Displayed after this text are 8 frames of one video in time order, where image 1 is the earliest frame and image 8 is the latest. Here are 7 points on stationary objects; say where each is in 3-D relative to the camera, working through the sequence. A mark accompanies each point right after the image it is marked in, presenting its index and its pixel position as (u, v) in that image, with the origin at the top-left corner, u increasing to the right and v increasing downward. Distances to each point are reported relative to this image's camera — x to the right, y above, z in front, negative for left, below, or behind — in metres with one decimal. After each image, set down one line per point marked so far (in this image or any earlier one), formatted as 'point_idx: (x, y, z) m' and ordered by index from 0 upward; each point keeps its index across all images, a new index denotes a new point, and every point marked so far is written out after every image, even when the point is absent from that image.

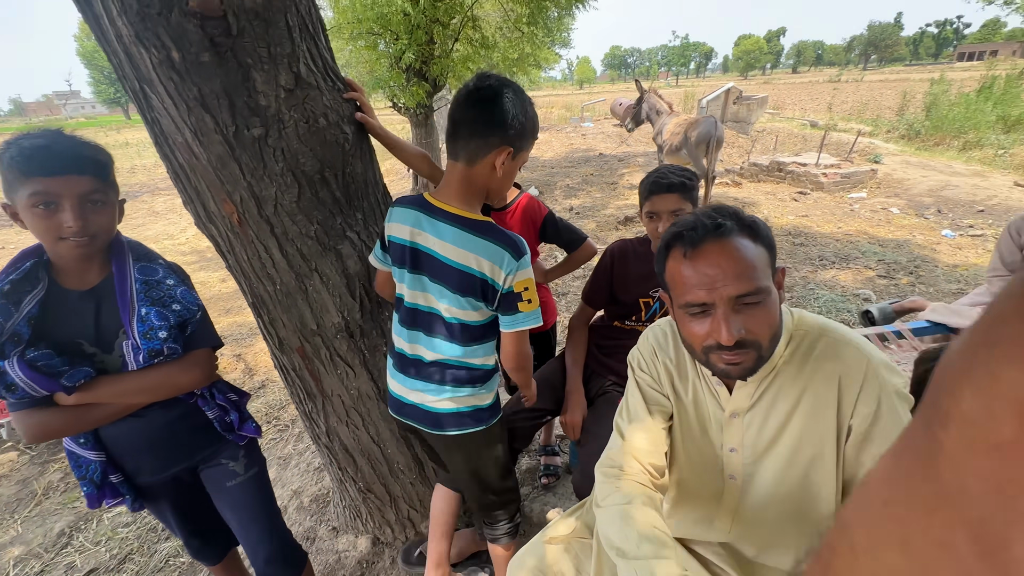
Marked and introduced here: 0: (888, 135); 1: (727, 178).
0: (+10.3, +4.0, +12.8) m
1: (+4.6, +2.3, +9.9) m
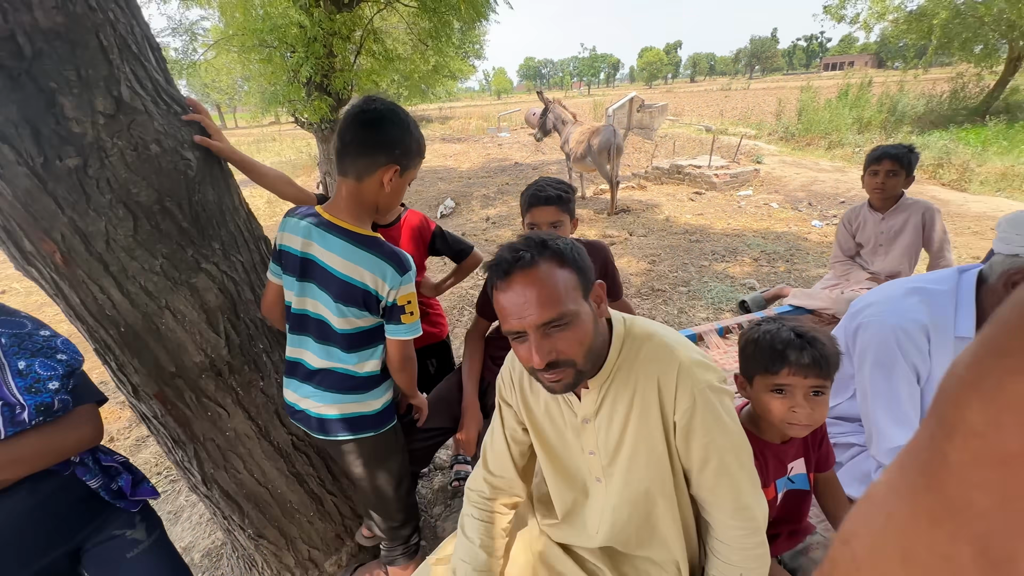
0: (+7.9, +4.4, +14.2) m
1: (+2.7, +2.3, +10.5) m
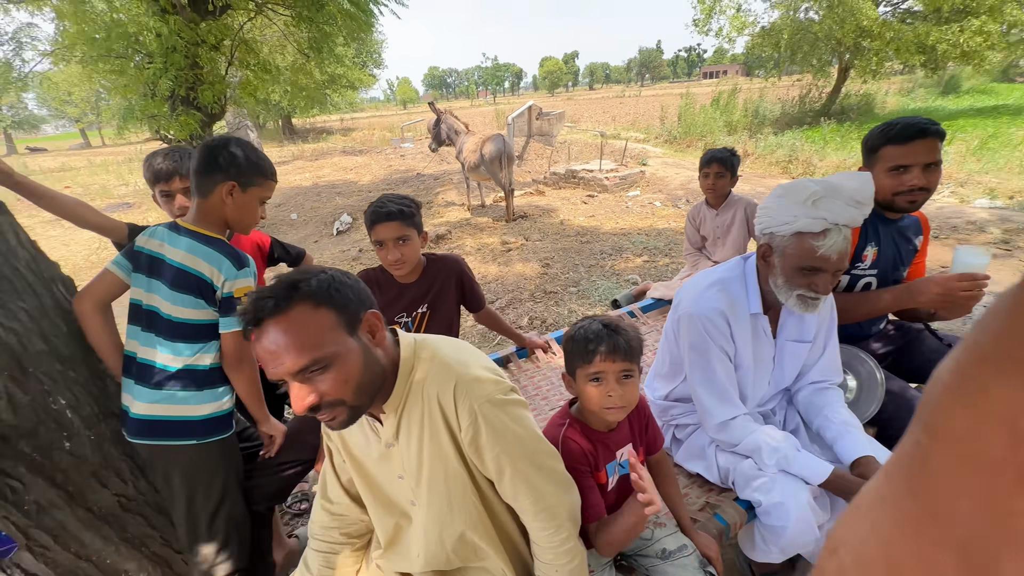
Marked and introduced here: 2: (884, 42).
0: (+4.7, +4.7, +15.4) m
1: (+0.5, +2.3, +10.8) m
2: (+9.6, +6.3, +12.3) m
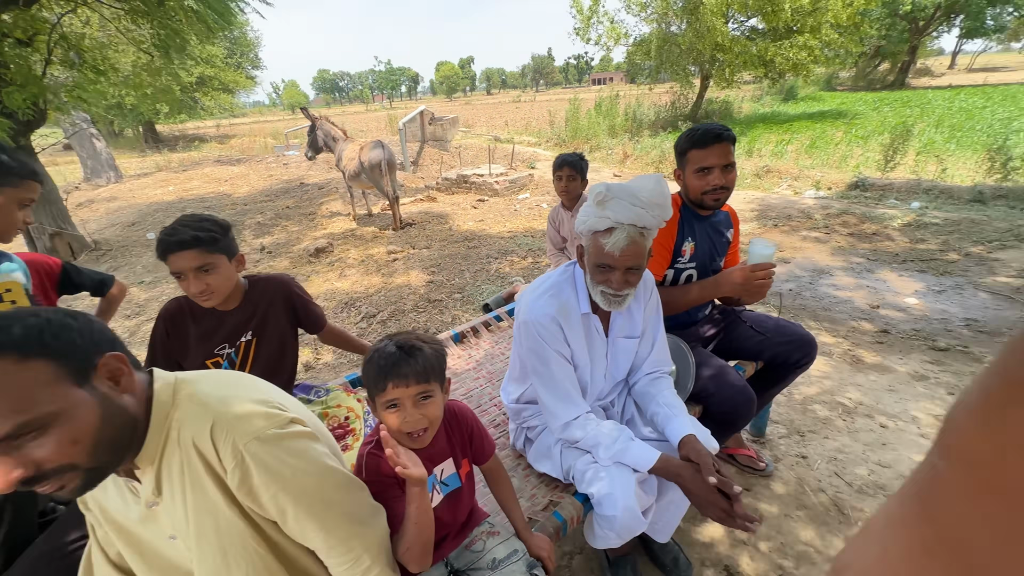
0: (+1.2, +4.7, +15.9) m
1: (-1.9, +2.1, +10.7) m
2: (+6.4, +6.7, +13.8) m
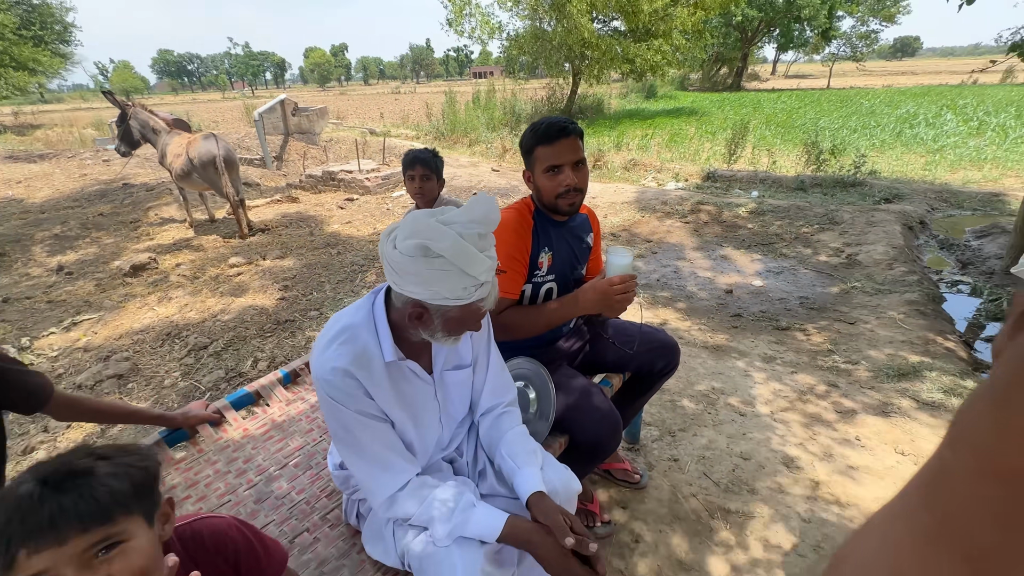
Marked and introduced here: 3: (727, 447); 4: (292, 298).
0: (-2.8, +4.8, +15.4) m
1: (-4.5, +1.9, +9.6) m
2: (+2.6, +7.0, +14.4) m
3: (+1.2, -0.9, +2.8) m
4: (-2.1, -0.1, +4.7) m
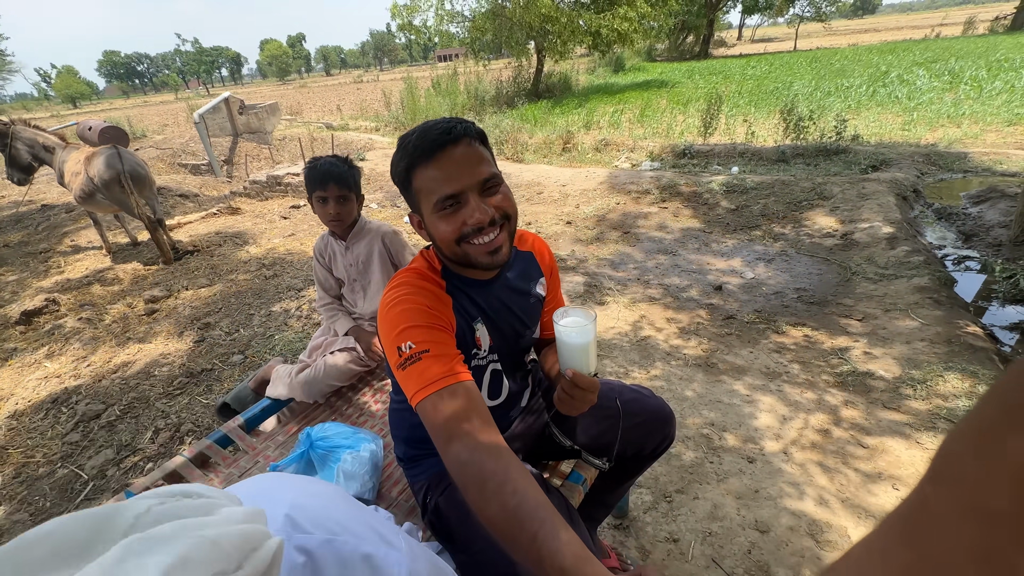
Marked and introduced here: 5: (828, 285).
0: (-3.9, +4.7, +14.4) m
1: (-5.1, +1.5, +8.7) m
2: (+1.4, +7.4, +13.6) m
3: (+1.0, -1.0, +2.2) m
4: (-2.4, -0.4, +4.0) m
5: (+2.7, 0.0, +4.2) m
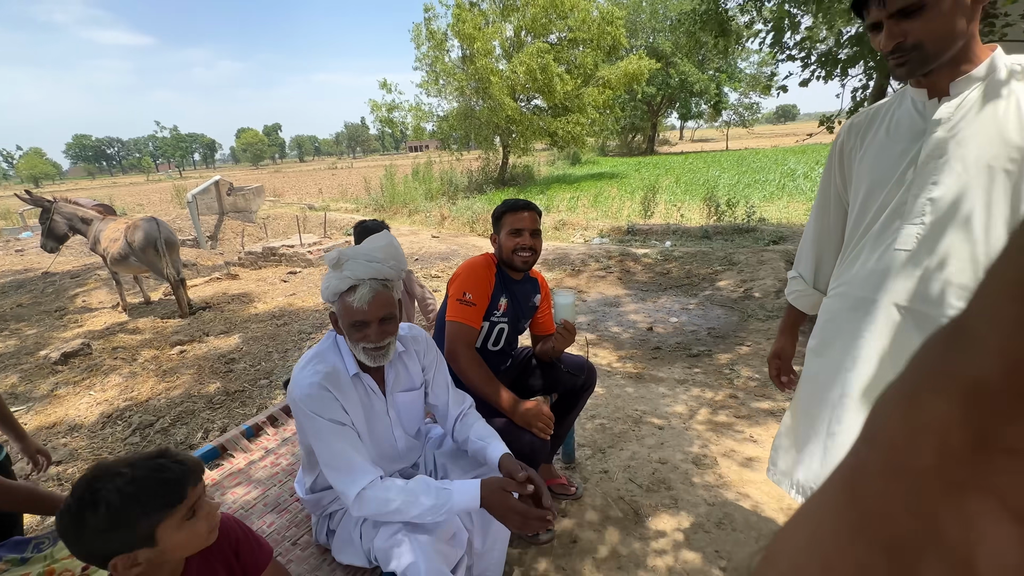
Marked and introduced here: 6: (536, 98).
0: (-4.9, +2.5, +15.9) m
1: (-5.7, +0.4, +9.6) m
2: (+0.4, +5.3, +15.9) m
3: (+0.9, -1.1, +3.2) m
4: (-2.7, -0.8, +4.8) m
5: (+2.5, -0.4, +5.5) m
6: (+0.8, +6.4, +16.2) m
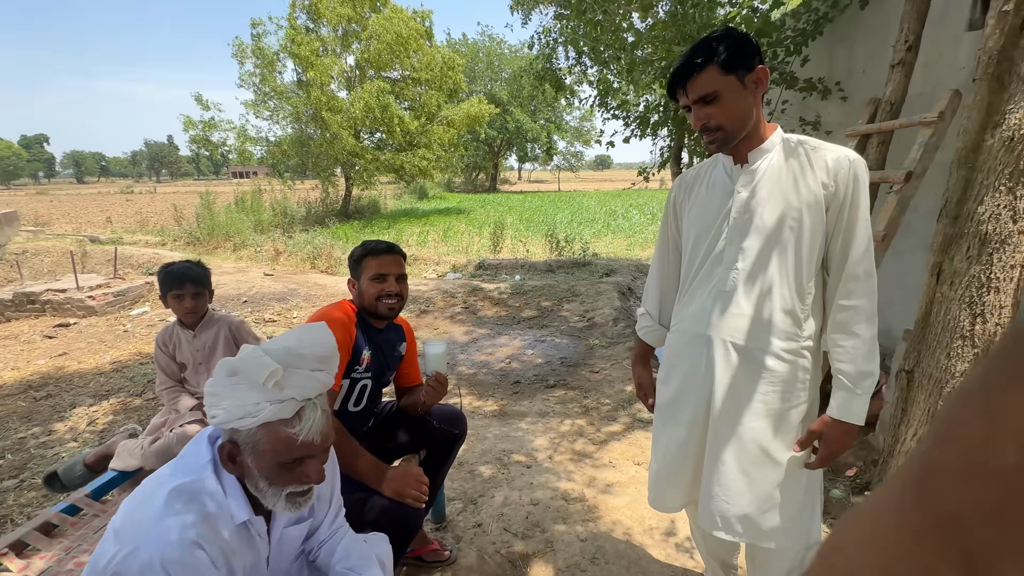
0: (-9.5, +1.3, +13.5) m
1: (-8.3, -0.5, +7.2) m
2: (-4.6, +4.1, +15.3) m
3: (0.0, -1.4, +3.1) m
4: (-3.9, -1.2, +3.5) m
5: (+0.8, -0.8, +5.8) m
6: (-4.4, +5.2, +15.9) m
